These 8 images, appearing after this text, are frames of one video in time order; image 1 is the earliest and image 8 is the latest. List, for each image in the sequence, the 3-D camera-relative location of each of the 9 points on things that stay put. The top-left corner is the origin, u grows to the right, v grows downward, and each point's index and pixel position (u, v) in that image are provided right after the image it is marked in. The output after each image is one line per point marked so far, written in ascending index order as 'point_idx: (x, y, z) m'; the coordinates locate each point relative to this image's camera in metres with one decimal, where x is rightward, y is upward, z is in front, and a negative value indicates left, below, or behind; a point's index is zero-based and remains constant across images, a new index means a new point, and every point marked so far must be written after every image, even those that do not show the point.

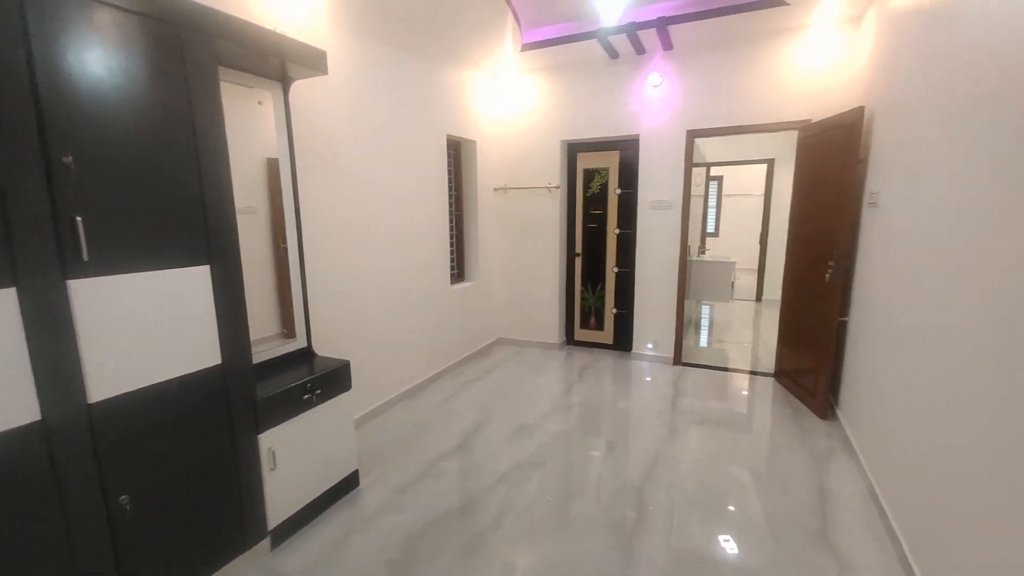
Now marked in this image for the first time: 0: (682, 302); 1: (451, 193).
0: (+1.6, -0.1, +4.2) m
1: (-0.6, +0.9, +4.4) m
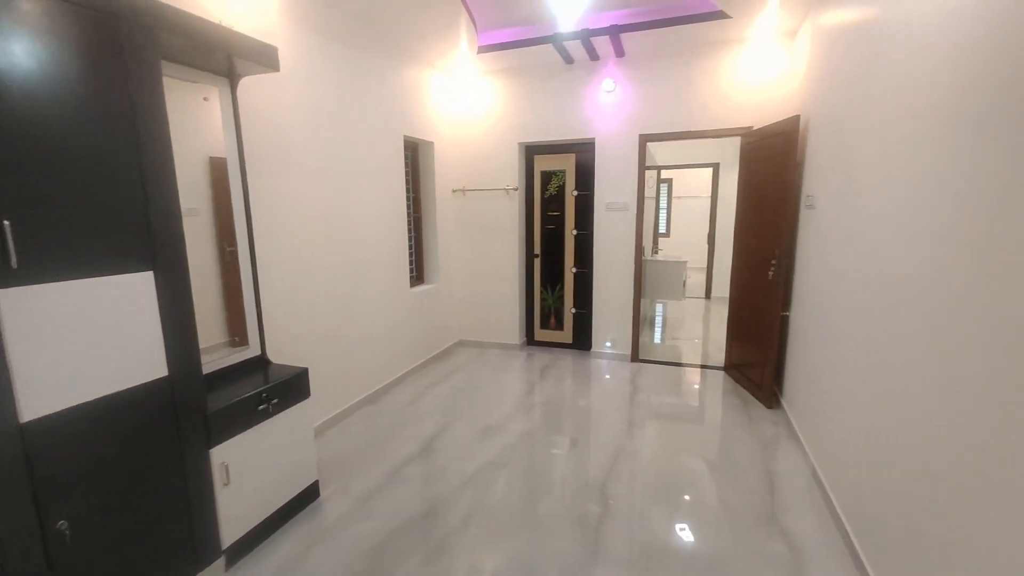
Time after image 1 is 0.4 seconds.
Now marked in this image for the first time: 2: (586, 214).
0: (+1.2, -0.1, +4.3) m
1: (-1.0, +0.9, +4.4) m
2: (+0.7, +0.7, +4.5) m
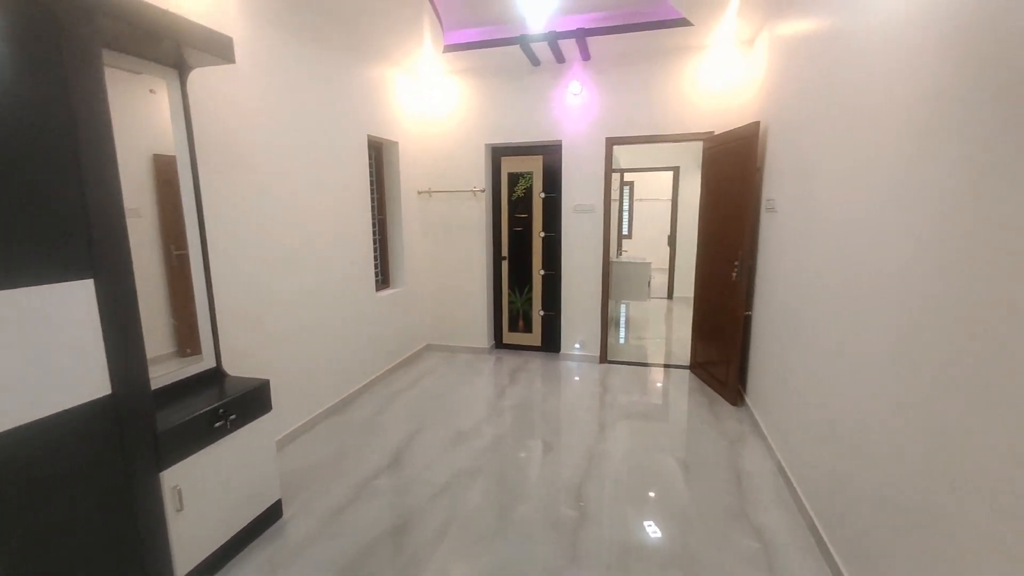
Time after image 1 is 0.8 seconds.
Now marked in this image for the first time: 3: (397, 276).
0: (+0.9, -0.1, +4.3) m
1: (-1.3, +0.8, +4.2) m
2: (+0.4, +0.7, +4.5) m
3: (-1.1, +0.1, +4.4) m
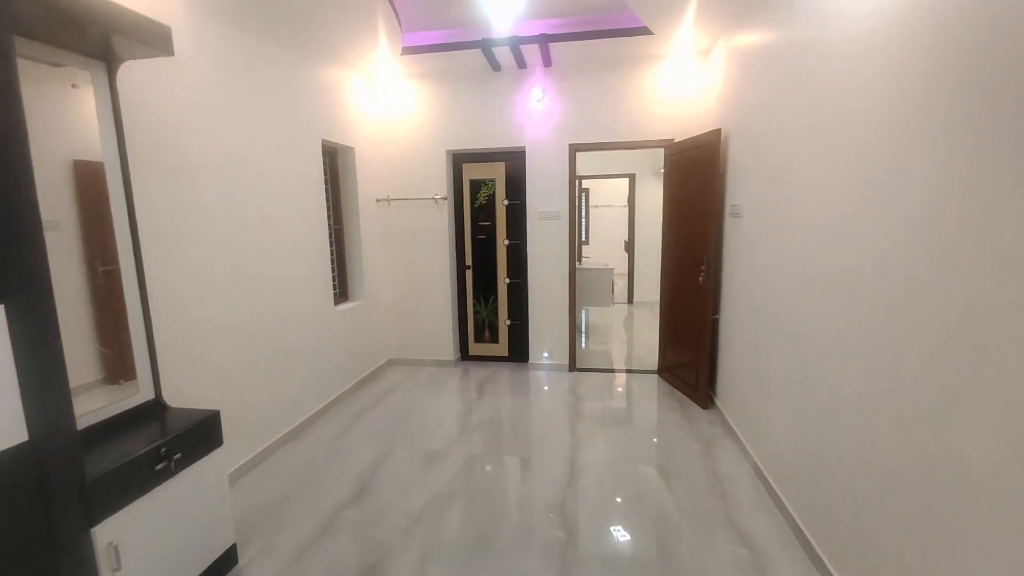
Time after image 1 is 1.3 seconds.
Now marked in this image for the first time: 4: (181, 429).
0: (+0.6, -0.2, +4.3) m
1: (-1.6, +0.7, +4.0) m
2: (+0.1, +0.6, +4.4) m
3: (-1.4, 0.0, +4.2) m
4: (-1.3, -0.6, +1.8) m
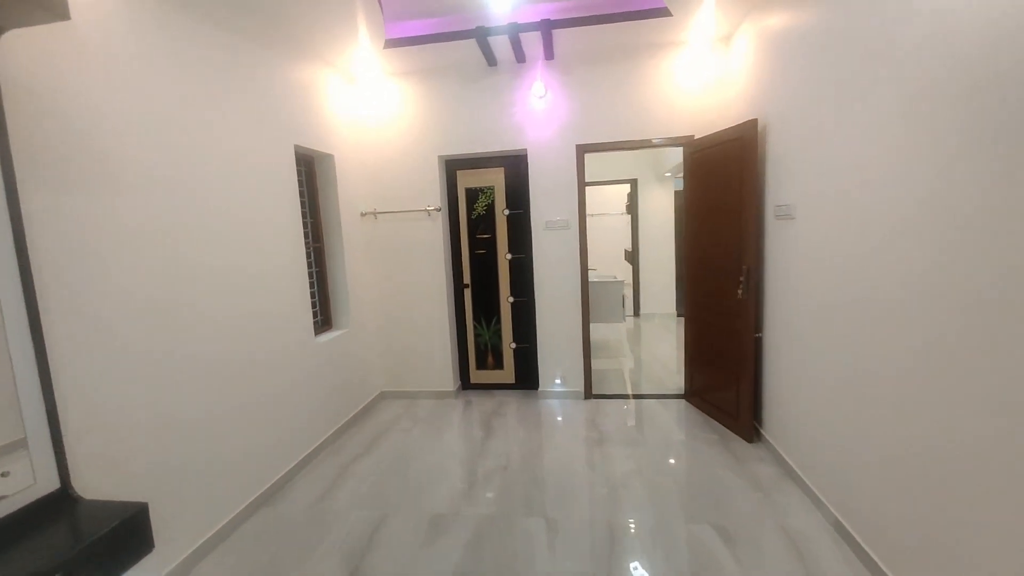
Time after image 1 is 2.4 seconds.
0: (+0.6, -0.3, +3.8) m
1: (-1.6, +0.5, +3.5) m
2: (+0.1, +0.5, +4.0) m
3: (-1.4, -0.2, +3.7) m
4: (-1.2, -0.7, +1.3) m
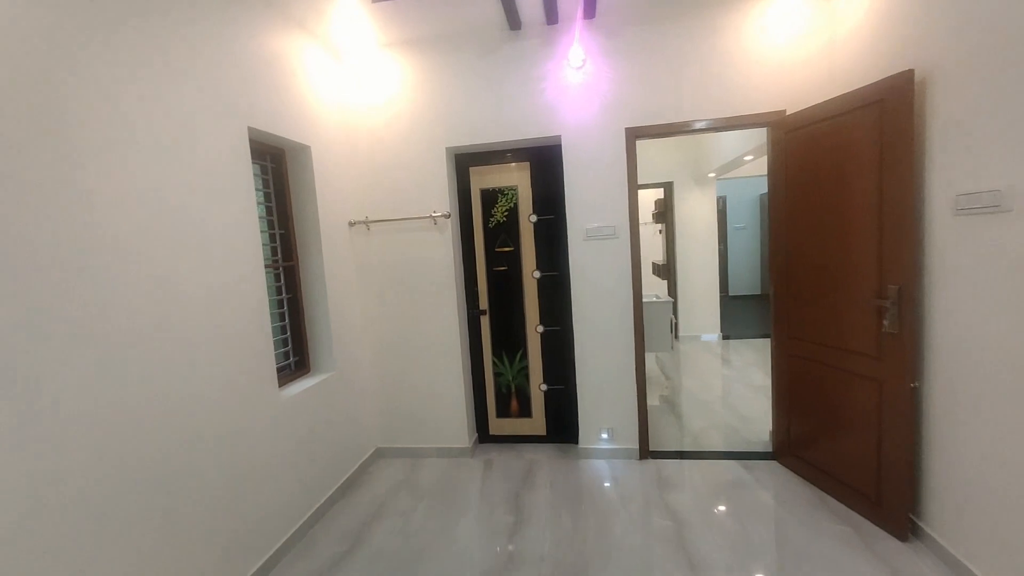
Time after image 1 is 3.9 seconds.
0: (+0.8, -0.5, +2.9) m
1: (-1.4, +0.3, +2.6) m
2: (+0.3, +0.3, +3.1) m
3: (-1.2, -0.4, +2.8) m
4: (-1.0, -0.8, +0.4) m
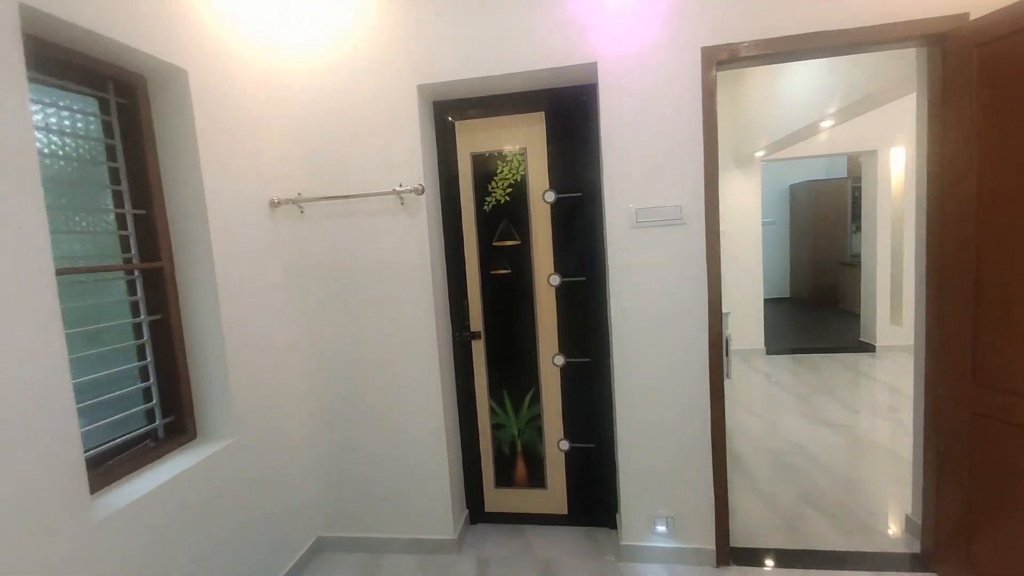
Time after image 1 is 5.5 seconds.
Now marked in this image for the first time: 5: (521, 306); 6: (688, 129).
0: (+0.9, -0.6, +1.9) m
1: (-1.4, +0.3, +1.6) m
2: (+0.3, +0.2, +2.1) m
3: (-1.2, -0.5, +1.8) m
4: (-1.0, -0.9, -0.6) m
5: (0.0, -0.1, +2.2) m
6: (+0.7, +0.7, +1.8) m
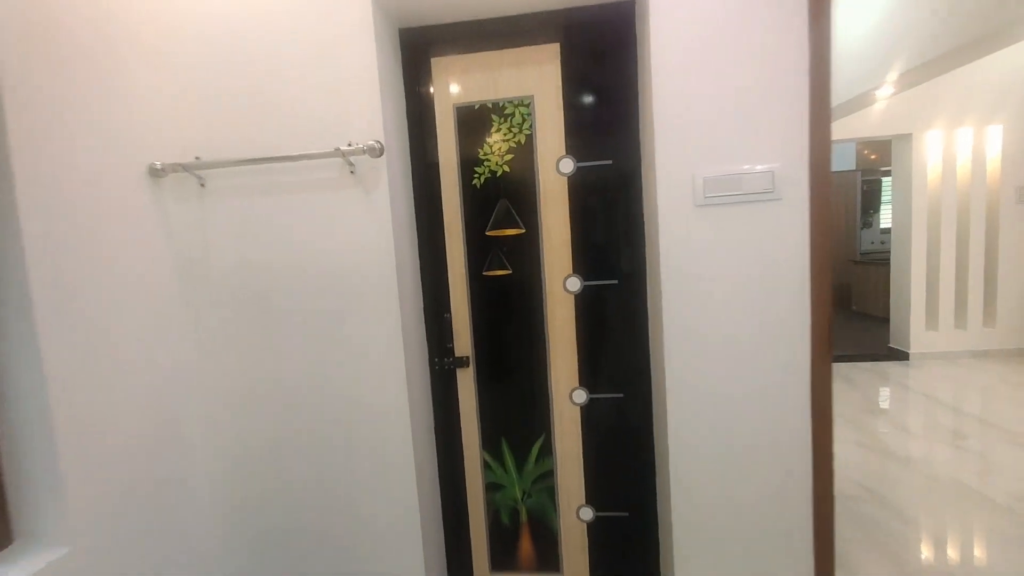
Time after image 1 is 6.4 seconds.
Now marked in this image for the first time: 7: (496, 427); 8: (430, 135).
0: (+0.9, -0.6, +1.3) m
1: (-1.3, +0.2, +0.9) m
2: (+0.3, +0.2, +1.5) m
3: (-1.1, -0.5, +1.1) m
4: (-0.9, -0.9, -1.2) m
5: (0.0, -0.1, +1.5) m
6: (+0.7, +0.6, +1.2) m
7: (-0.1, -0.5, +1.6) m
8: (-0.3, +0.5, +1.5) m
